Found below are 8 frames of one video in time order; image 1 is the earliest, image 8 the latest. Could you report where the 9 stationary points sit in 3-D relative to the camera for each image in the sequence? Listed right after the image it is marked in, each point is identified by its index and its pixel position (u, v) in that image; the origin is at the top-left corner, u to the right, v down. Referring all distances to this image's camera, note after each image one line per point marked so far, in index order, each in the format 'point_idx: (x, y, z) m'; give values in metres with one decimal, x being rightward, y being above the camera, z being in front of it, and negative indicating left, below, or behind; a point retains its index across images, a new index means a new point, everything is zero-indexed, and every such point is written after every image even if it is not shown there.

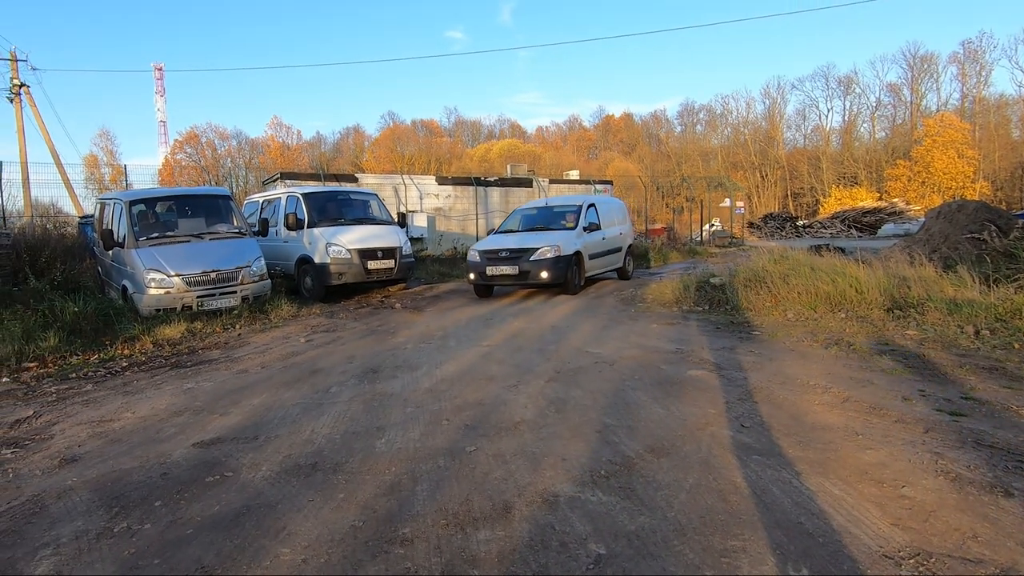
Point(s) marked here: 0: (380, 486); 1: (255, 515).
0: (-0.7, -1.1, +3.1) m
1: (-1.2, -1.2, +2.8) m
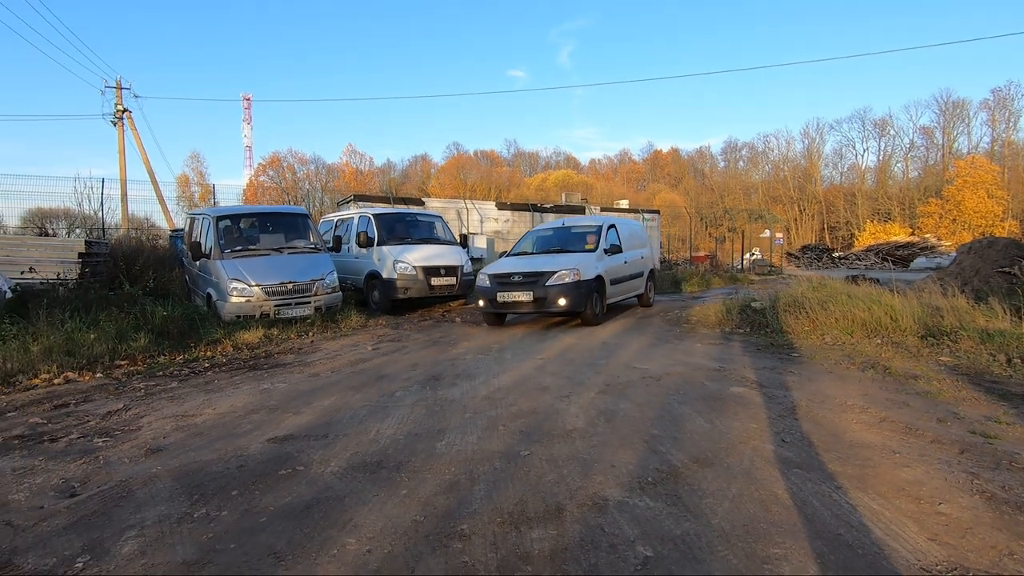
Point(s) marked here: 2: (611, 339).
0: (-0.4, -1.2, +3.3) m
1: (-1.0, -1.2, +3.0) m
2: (+1.4, -0.8, +7.1) m
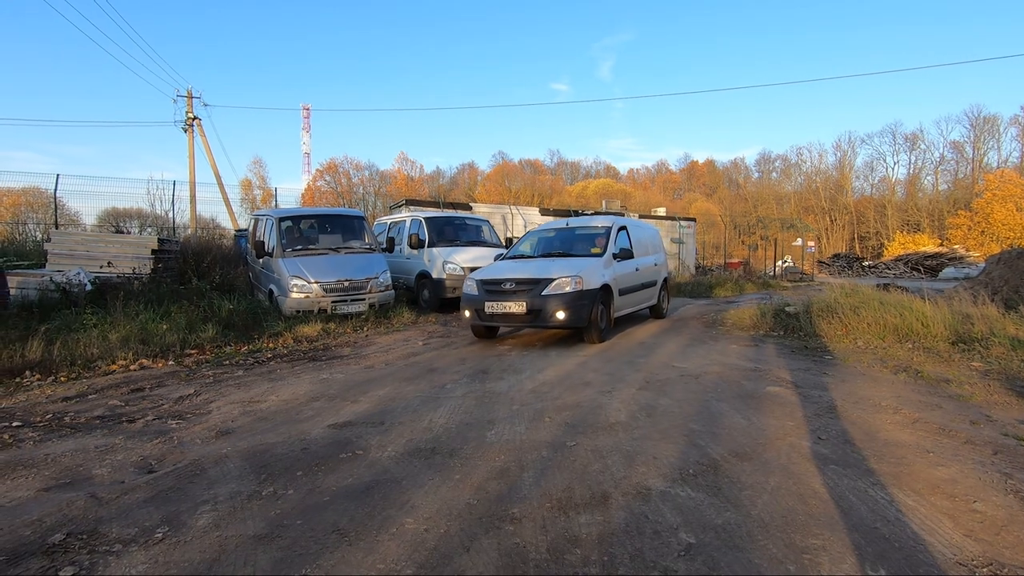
0: (-0.1, -1.2, +3.4) m
1: (-0.7, -1.2, +3.2) m
2: (+1.8, -0.9, +7.3) m
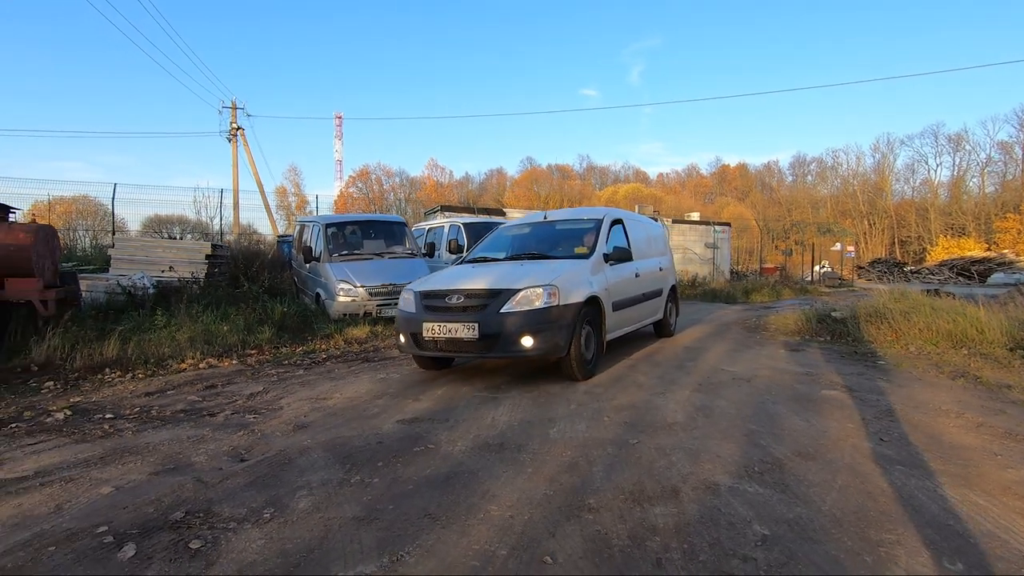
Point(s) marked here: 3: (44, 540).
0: (+0.3, -1.2, +3.6) m
1: (-0.3, -1.2, +3.4) m
2: (+2.4, -0.9, +7.3) m
3: (-2.3, -1.3, +2.7) m
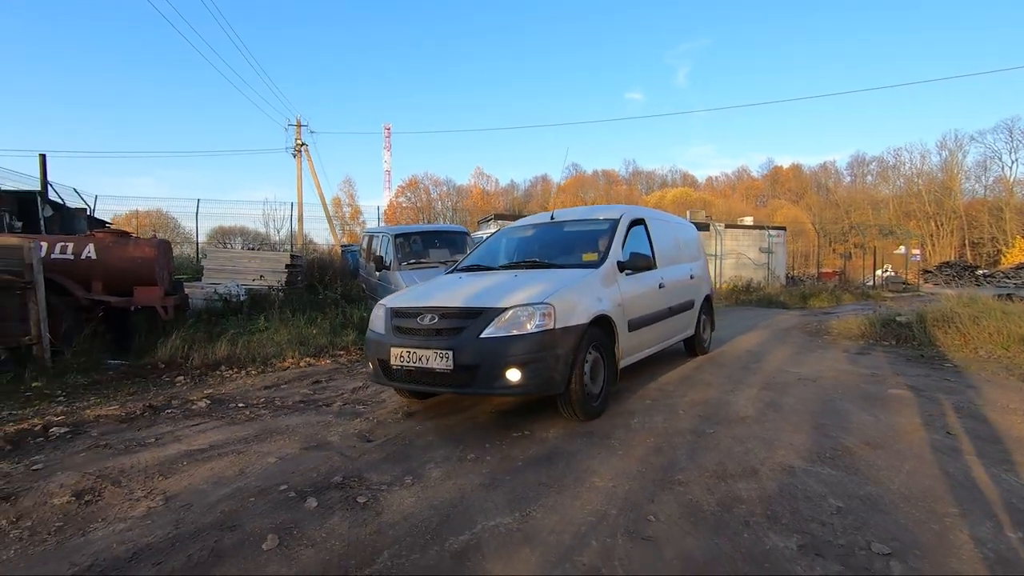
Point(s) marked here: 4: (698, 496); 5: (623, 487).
0: (+1.0, -1.2, +4.1) m
1: (+0.4, -1.2, +3.9) m
2: (+3.4, -1.0, +7.6) m
3: (-1.7, -1.3, +3.4) m
4: (+1.1, -1.3, +3.3) m
5: (+0.7, -1.3, +3.4) m
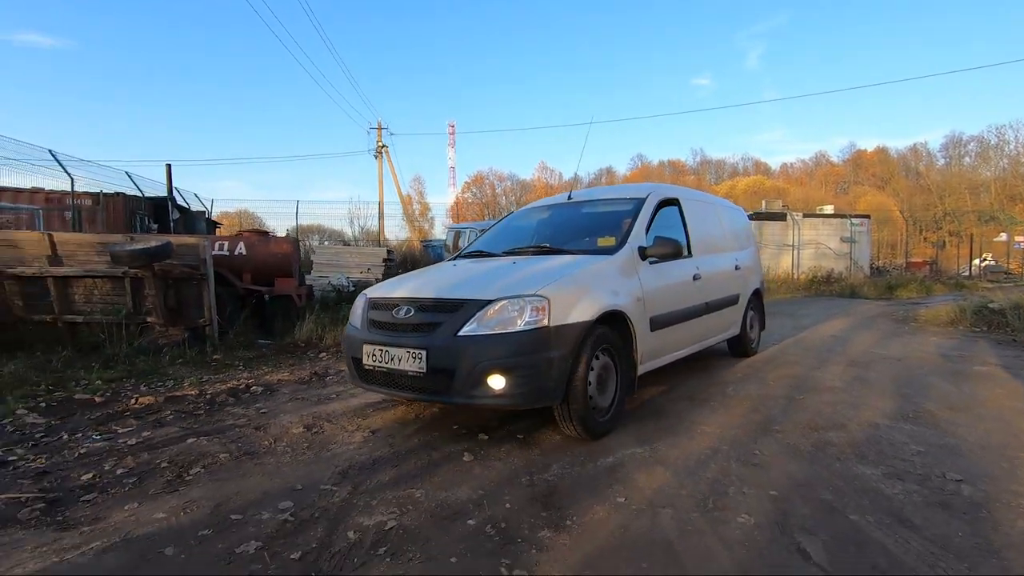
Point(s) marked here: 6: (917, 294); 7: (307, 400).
0: (+2.1, -1.1, +4.8) m
1: (+1.5, -1.1, +4.7) m
2: (+4.9, -0.8, +8.1) m
3: (-0.7, -1.2, +4.5) m
4: (+2.1, -1.1, +4.0) m
5: (+1.7, -1.1, +4.2) m
6: (+14.5, -0.2, +19.4) m
7: (-2.1, -1.2, +5.6) m
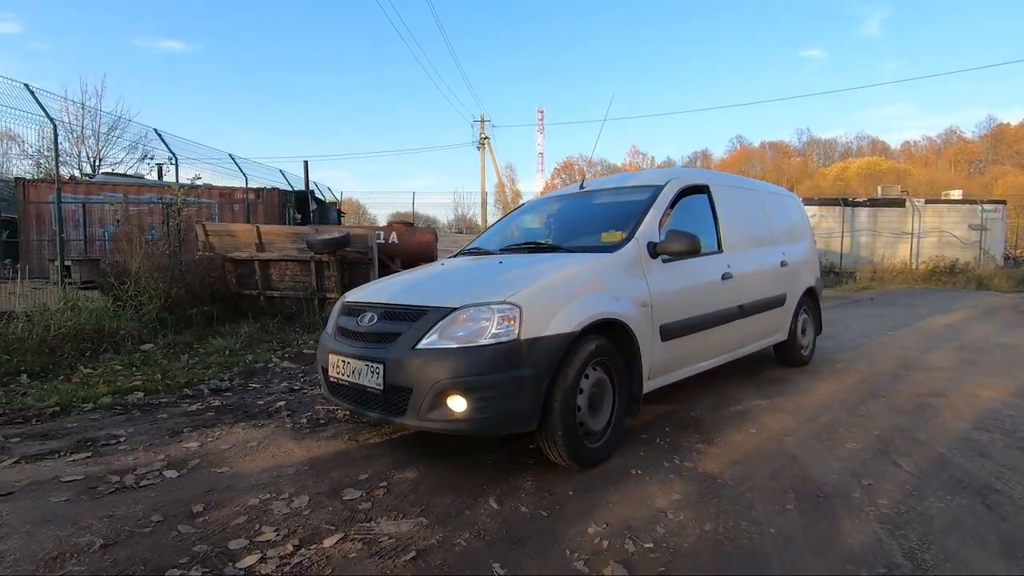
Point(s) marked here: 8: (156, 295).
0: (+3.6, -1.0, +5.7) m
1: (+3.0, -1.0, +5.7) m
2: (+6.9, -0.6, +8.4) m
3: (+0.8, -1.0, +5.7) m
4: (+3.5, -1.0, +4.9) m
5: (+3.1, -1.0, +5.1) m
6: (+18.2, +0.1, +18.0) m
7: (-0.4, -1.0, +7.1) m
8: (-6.3, -0.1, +9.6) m
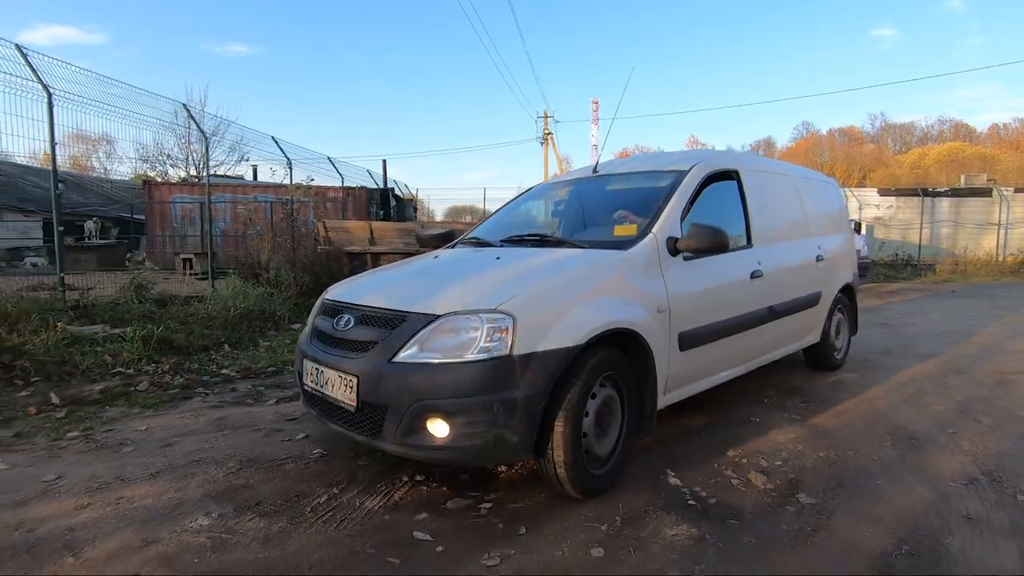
0: (+5.0, -0.8, +6.3) m
1: (+4.3, -0.8, +6.3) m
2: (+8.5, -0.5, +8.7) m
3: (+2.2, -0.9, +6.6) m
4: (+4.7, -0.9, +5.5) m
5: (+4.4, -0.9, +5.7) m
6: (+20.7, +0.3, +17.2) m
7: (+1.1, -0.8, +8.1) m
8: (-4.6, +0.1, +11.1) m
